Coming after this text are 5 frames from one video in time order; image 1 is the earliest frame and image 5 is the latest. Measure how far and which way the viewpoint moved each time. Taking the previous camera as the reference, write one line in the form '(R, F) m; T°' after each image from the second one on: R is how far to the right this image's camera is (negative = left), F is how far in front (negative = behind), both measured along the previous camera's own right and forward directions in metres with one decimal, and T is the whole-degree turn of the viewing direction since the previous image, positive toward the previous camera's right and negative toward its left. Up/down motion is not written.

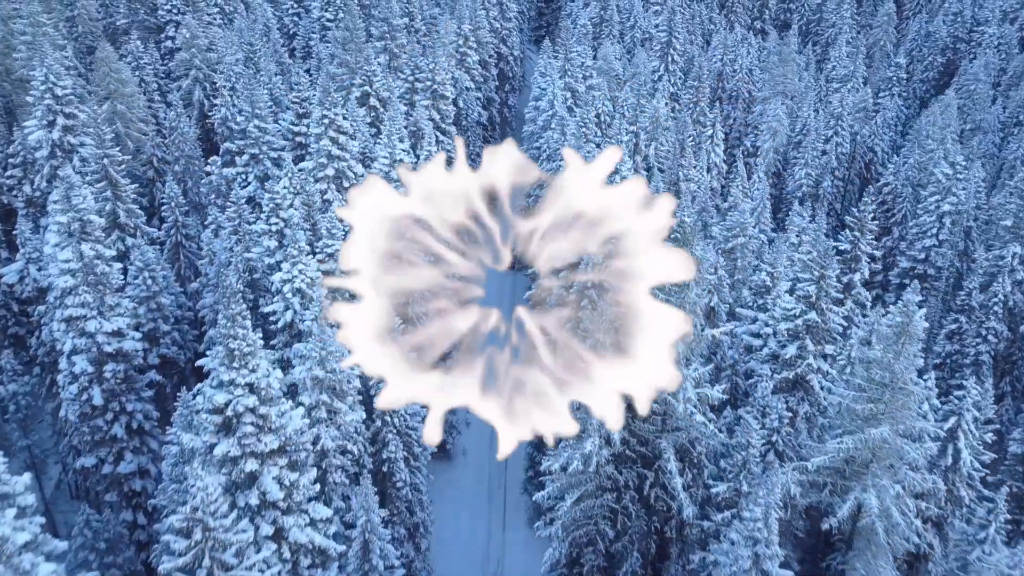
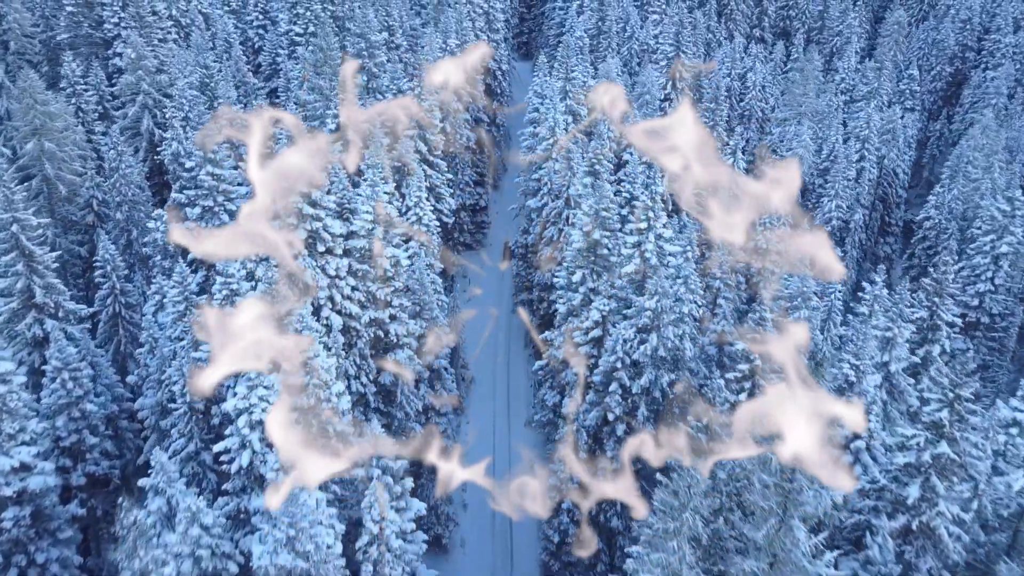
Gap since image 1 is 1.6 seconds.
(-1.2, +5.4) m; +2°
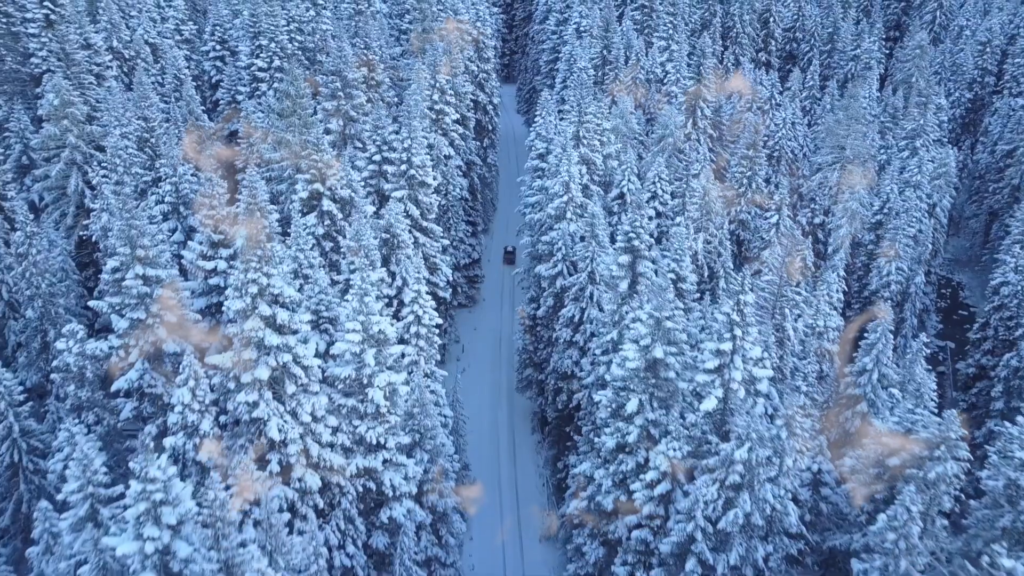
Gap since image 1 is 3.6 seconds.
(-1.6, +6.6) m; +2°
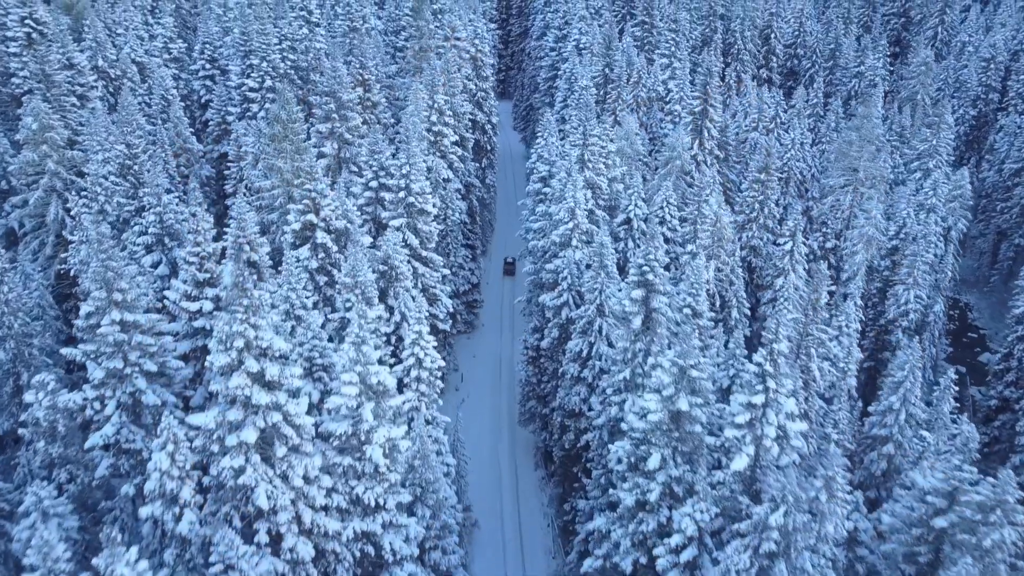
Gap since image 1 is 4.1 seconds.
(-0.4, +1.6) m; 0°
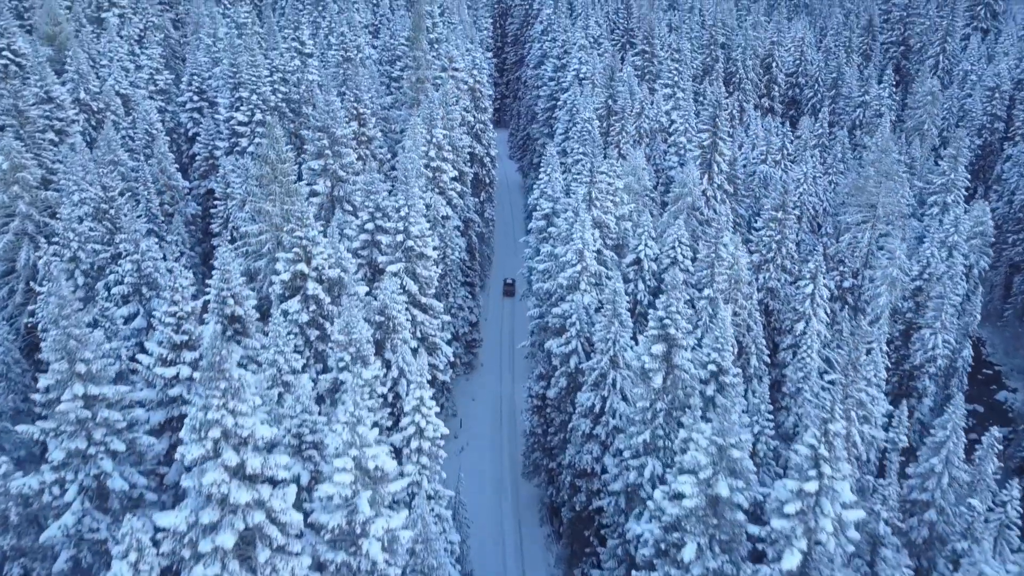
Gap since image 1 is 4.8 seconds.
(-0.5, +2.0) m; +1°
